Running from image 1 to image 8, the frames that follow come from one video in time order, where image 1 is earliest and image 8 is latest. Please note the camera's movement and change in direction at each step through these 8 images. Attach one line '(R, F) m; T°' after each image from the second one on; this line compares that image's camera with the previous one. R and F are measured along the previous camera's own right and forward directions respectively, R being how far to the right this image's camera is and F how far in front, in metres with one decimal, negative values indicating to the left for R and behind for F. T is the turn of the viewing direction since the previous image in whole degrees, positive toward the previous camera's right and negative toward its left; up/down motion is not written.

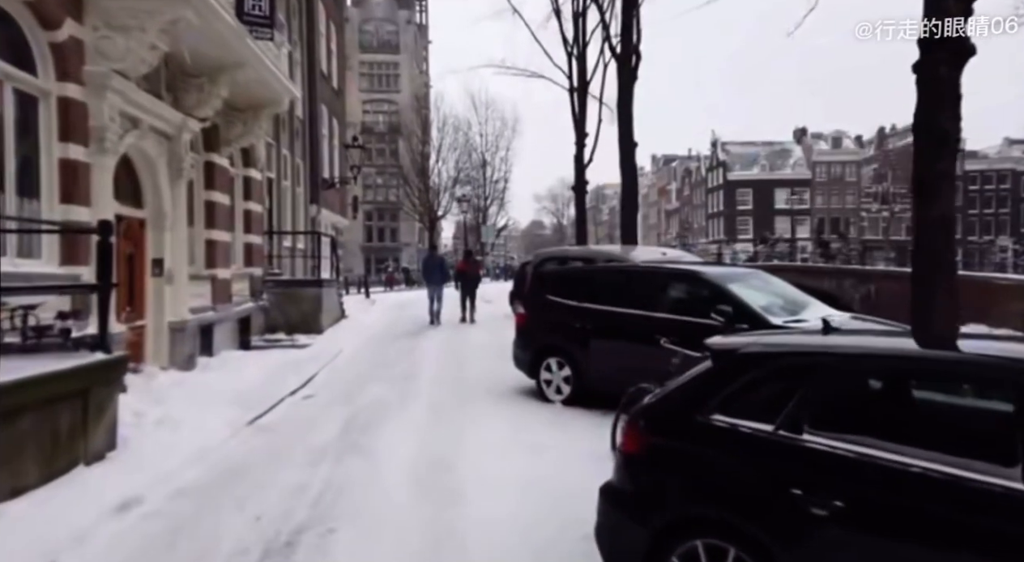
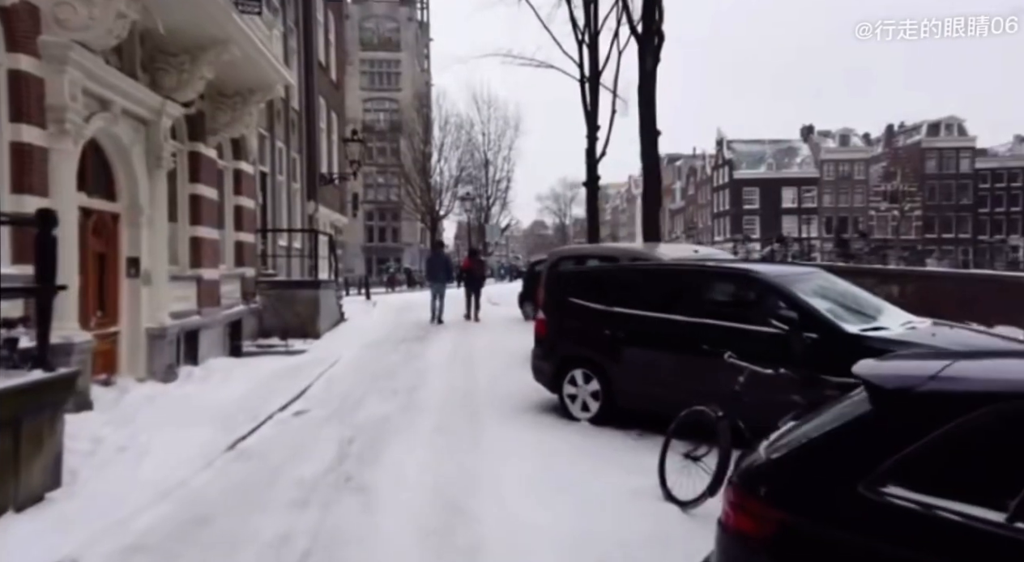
(-0.2, +1.0) m; 0°
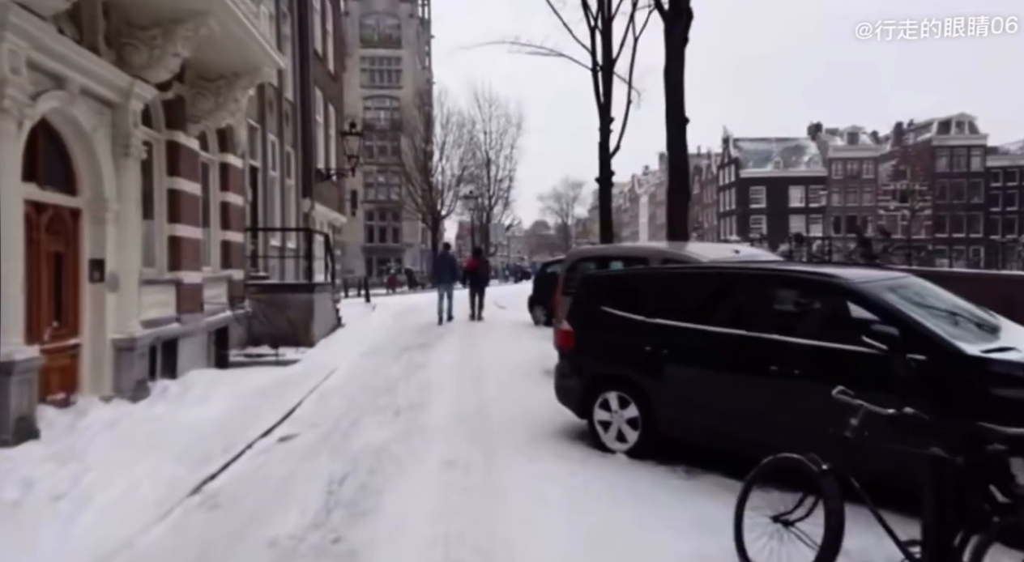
(-0.2, +1.1) m; 0°
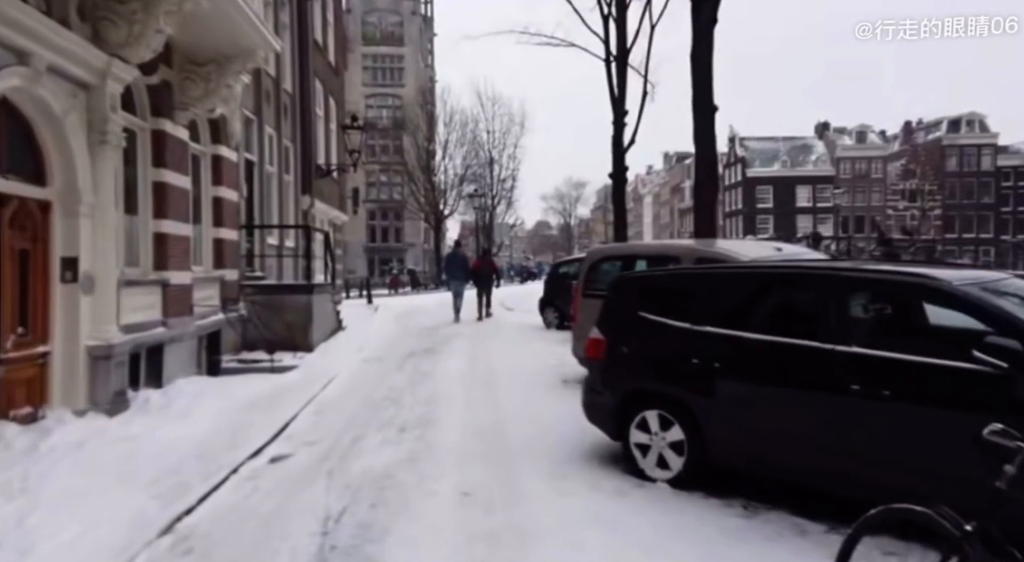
(-0.2, +0.8) m; 0°
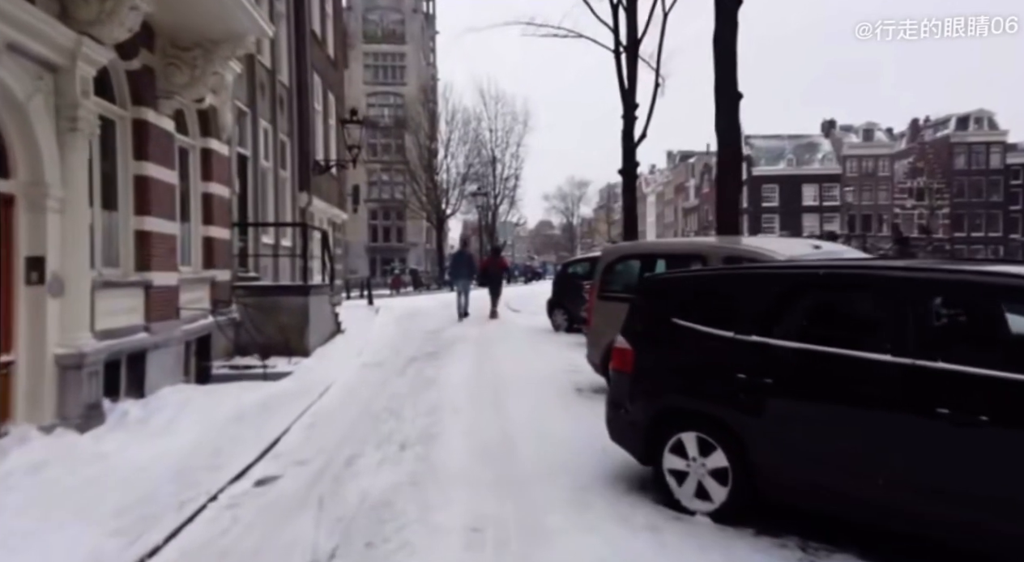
(-0.1, +0.7) m; 0°
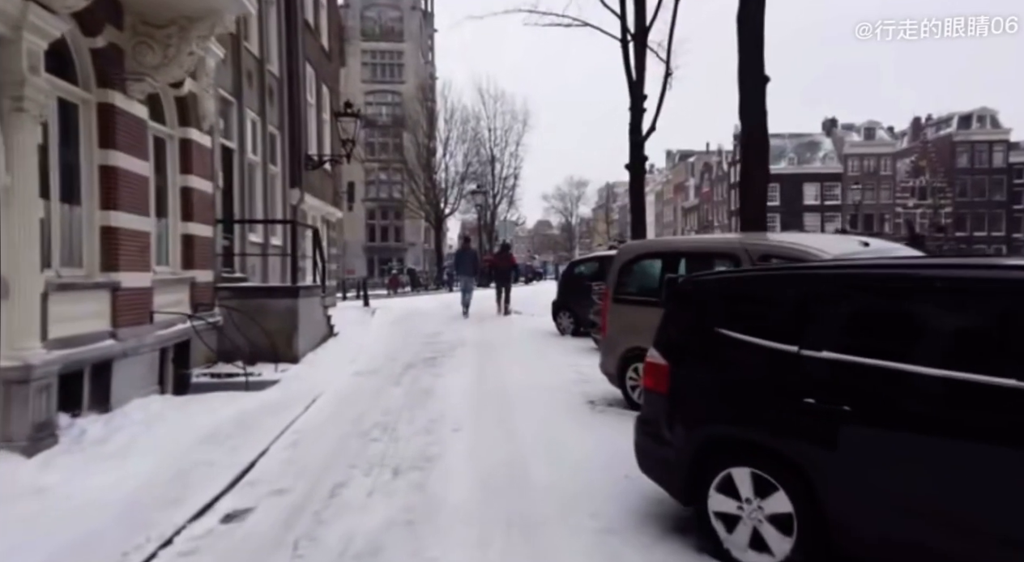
(-0.1, +0.8) m; 0°
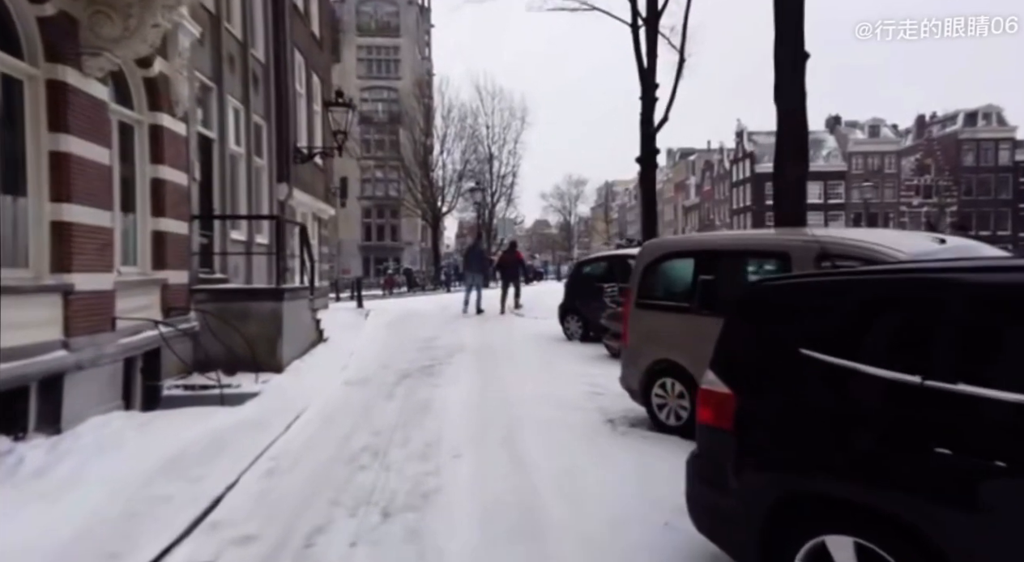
(-0.1, +1.0) m; 0°
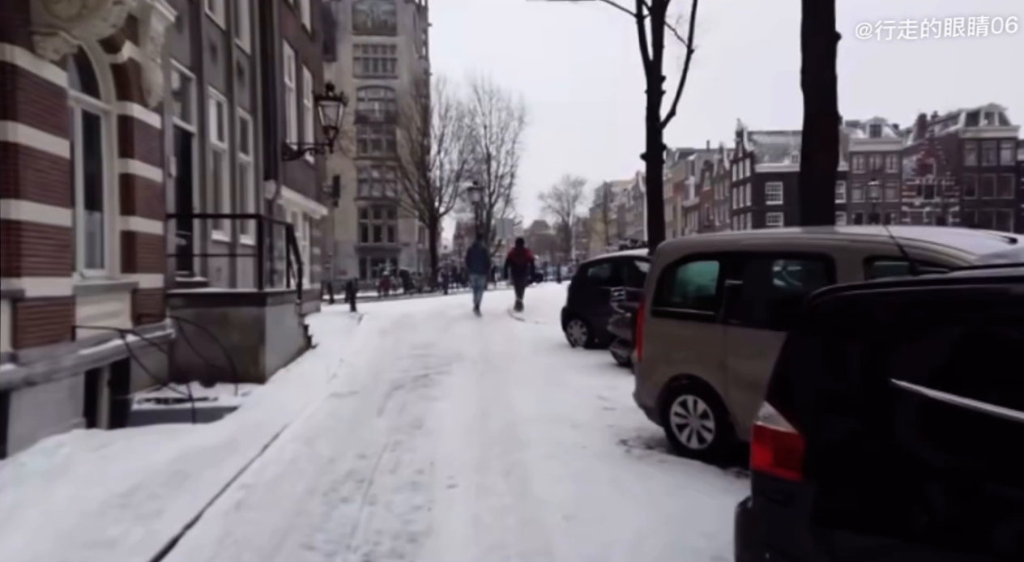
(0.0, +0.7) m; 0°
